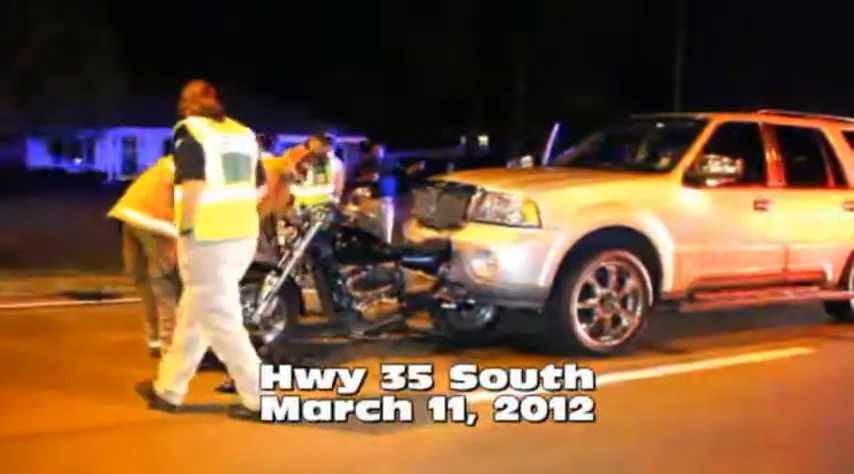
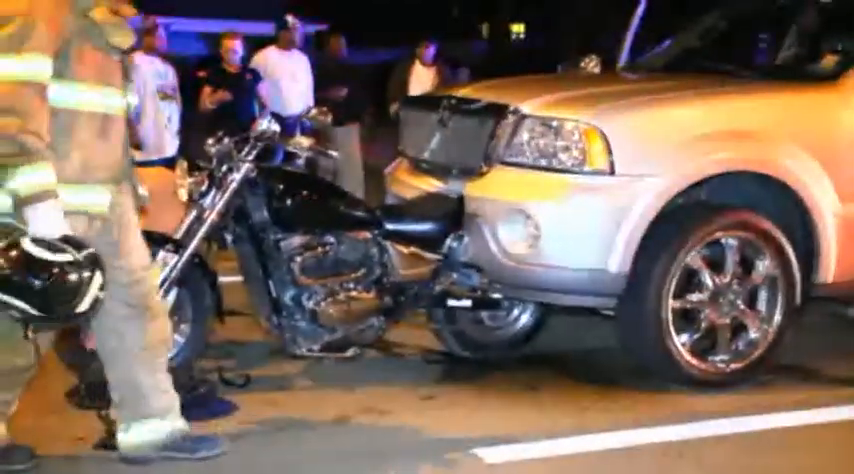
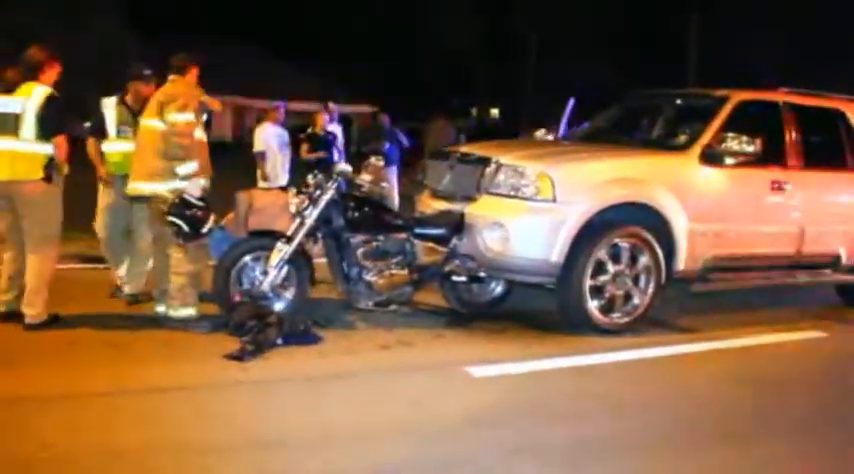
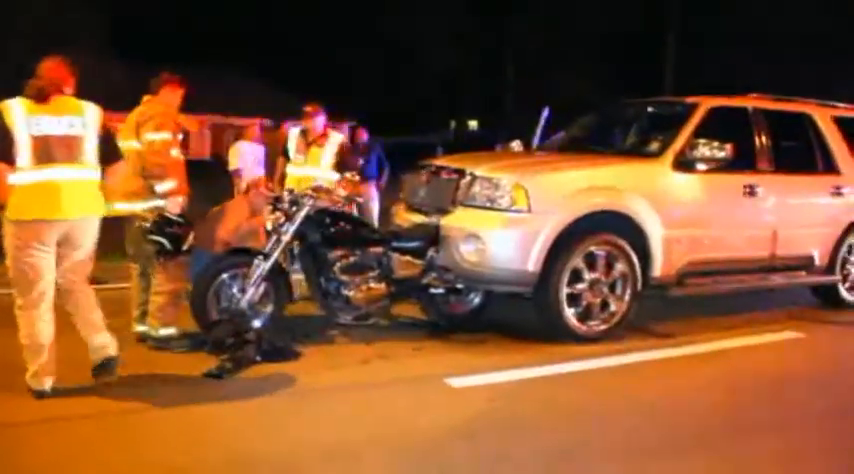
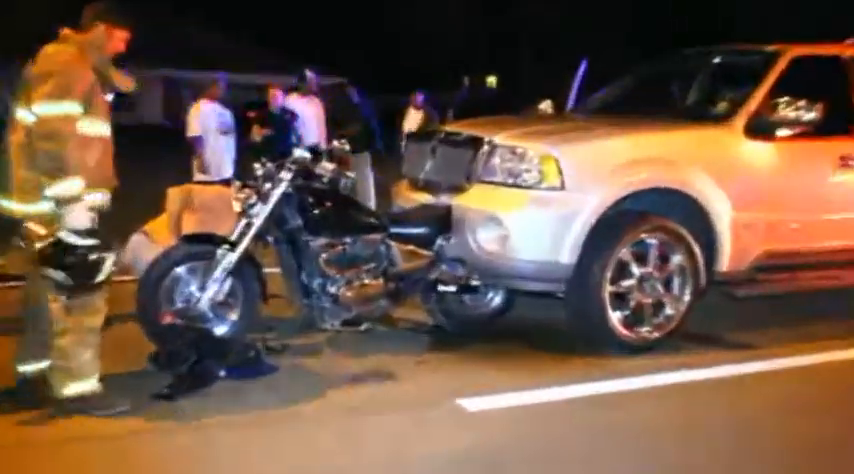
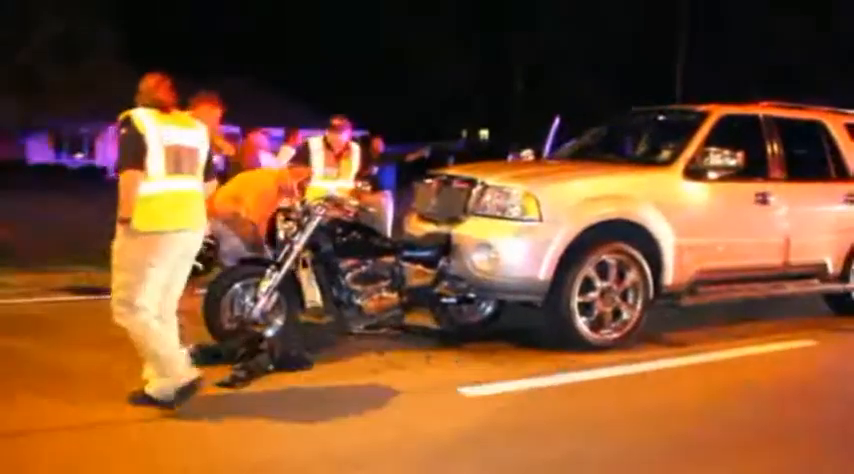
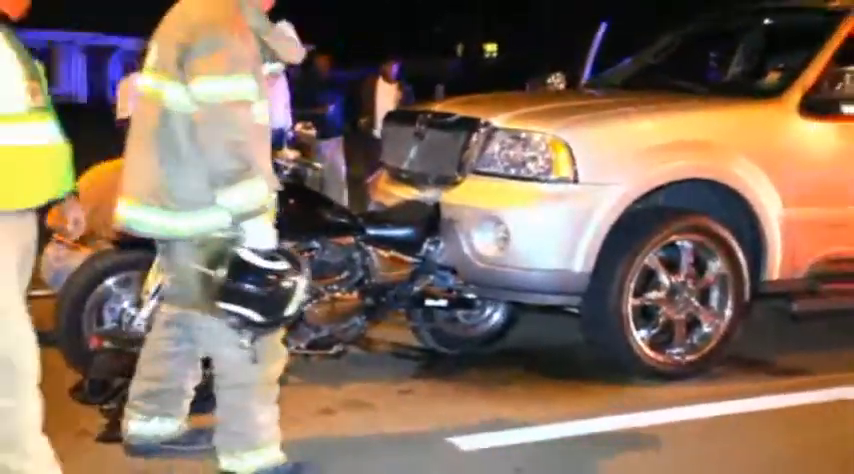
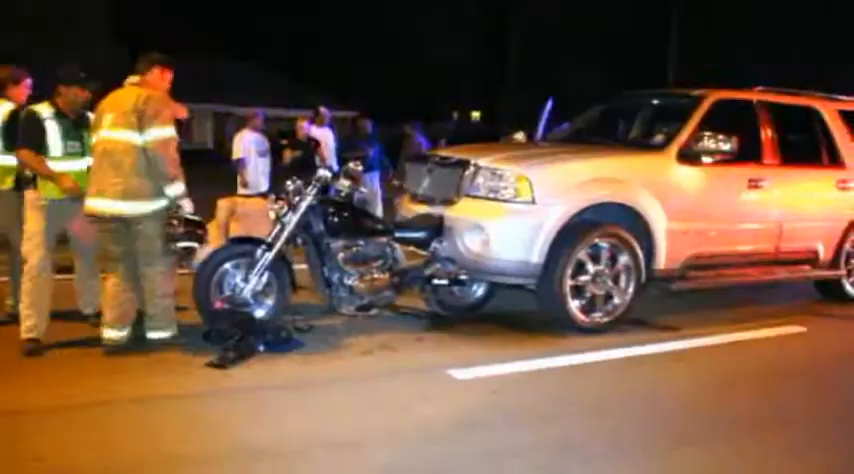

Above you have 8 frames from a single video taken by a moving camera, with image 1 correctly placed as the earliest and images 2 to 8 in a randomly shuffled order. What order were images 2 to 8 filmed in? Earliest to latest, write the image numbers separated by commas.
6, 4, 3, 8, 5, 2, 7
